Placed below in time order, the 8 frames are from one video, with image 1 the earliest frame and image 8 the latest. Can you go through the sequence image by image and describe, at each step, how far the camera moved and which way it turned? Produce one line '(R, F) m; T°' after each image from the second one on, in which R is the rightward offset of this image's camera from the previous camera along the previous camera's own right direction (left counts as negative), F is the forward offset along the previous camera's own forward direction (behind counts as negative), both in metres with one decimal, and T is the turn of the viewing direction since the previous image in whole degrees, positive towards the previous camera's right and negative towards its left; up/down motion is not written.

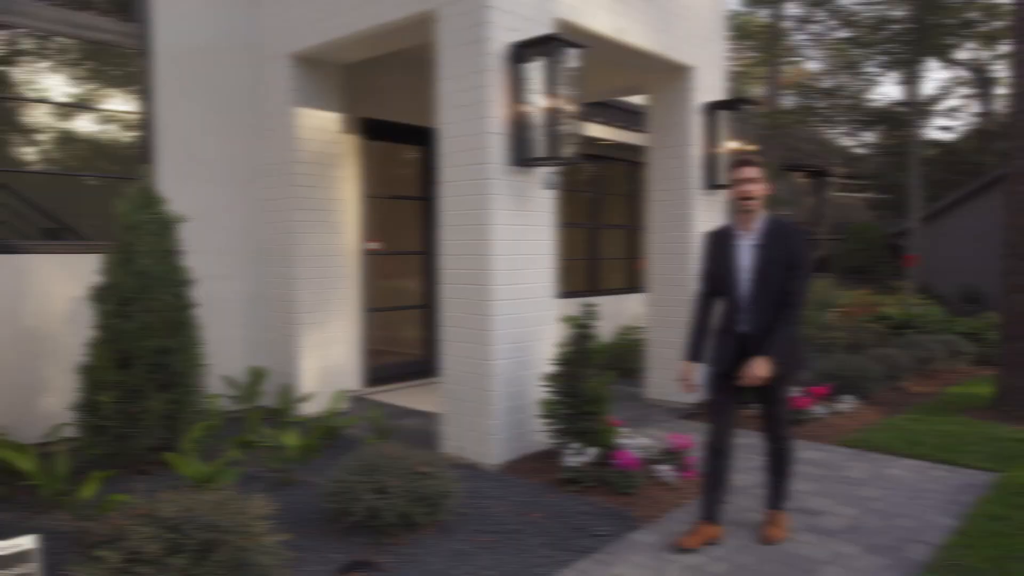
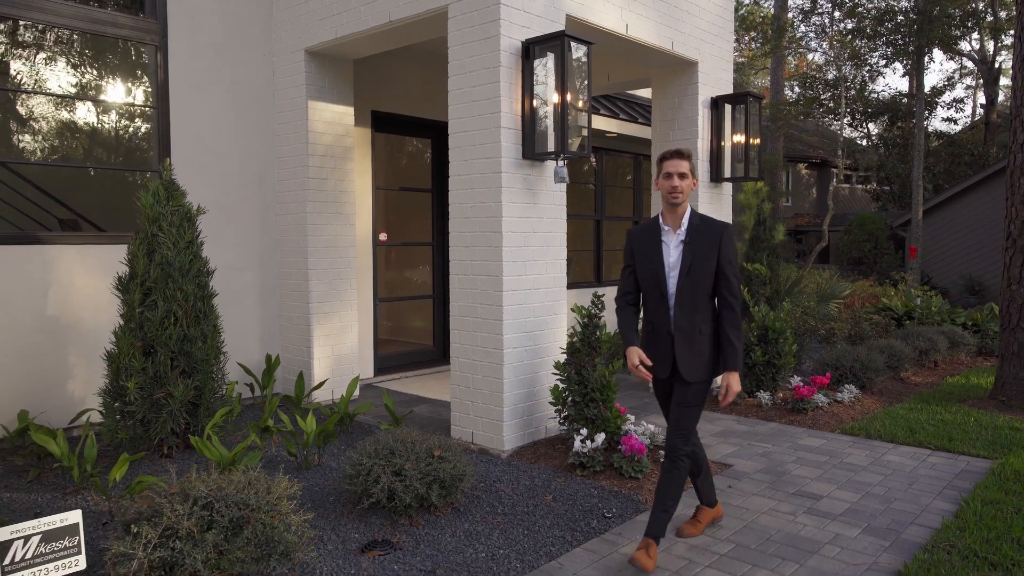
(0.0, -0.1) m; 0°
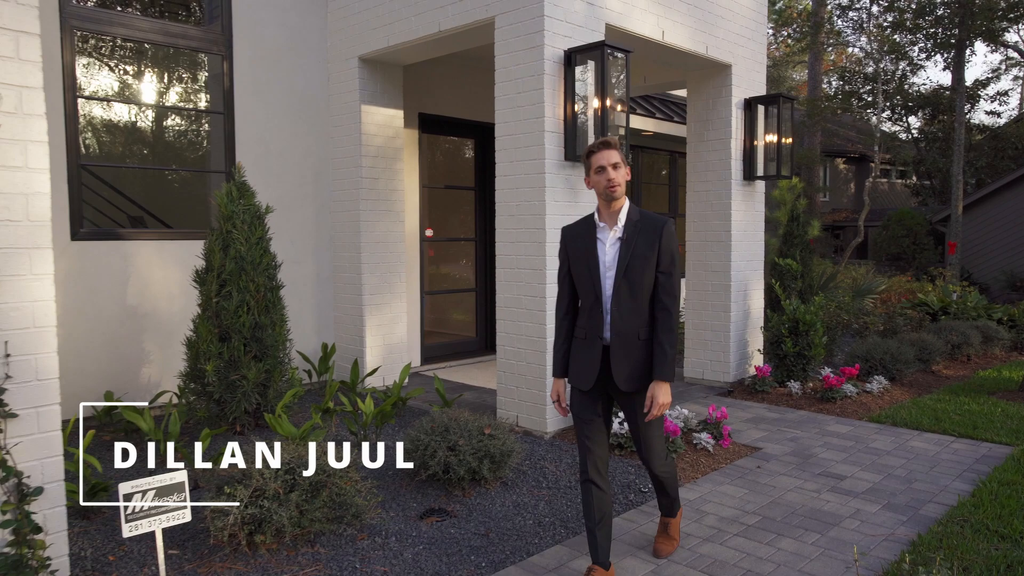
(-0.1, -0.3) m; -2°
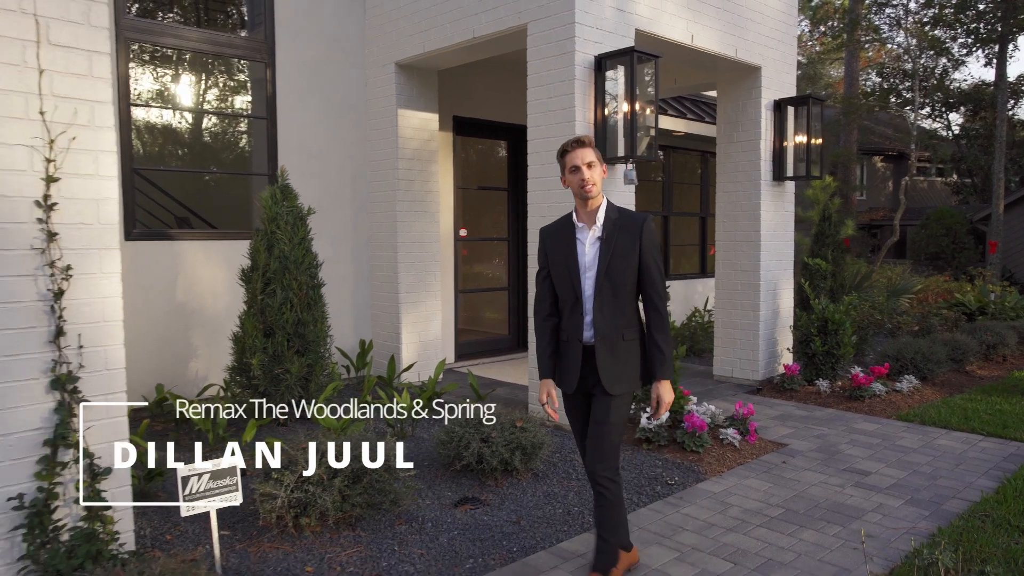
(0.0, -0.2) m; -2°
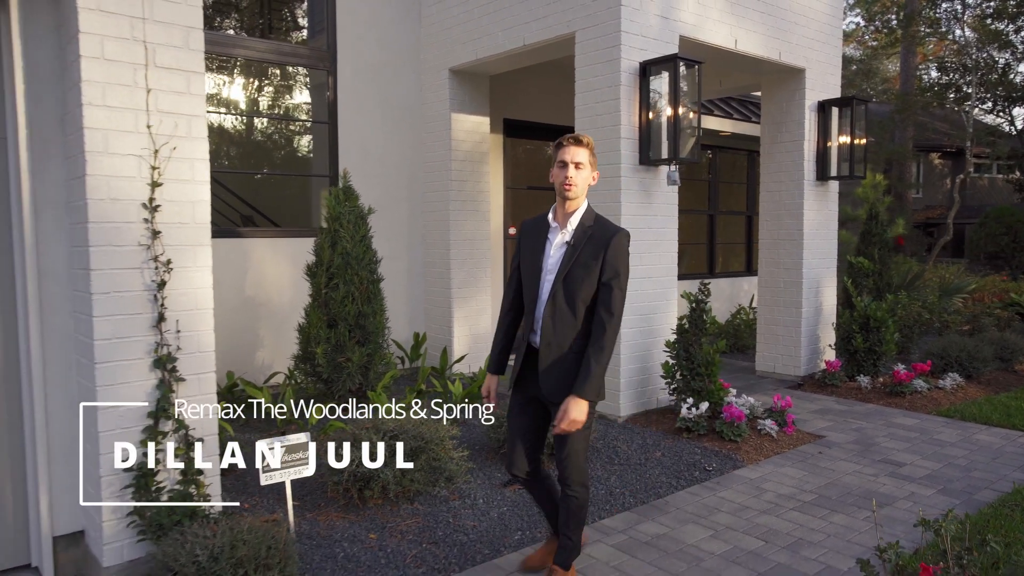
(0.0, -0.3) m; -3°
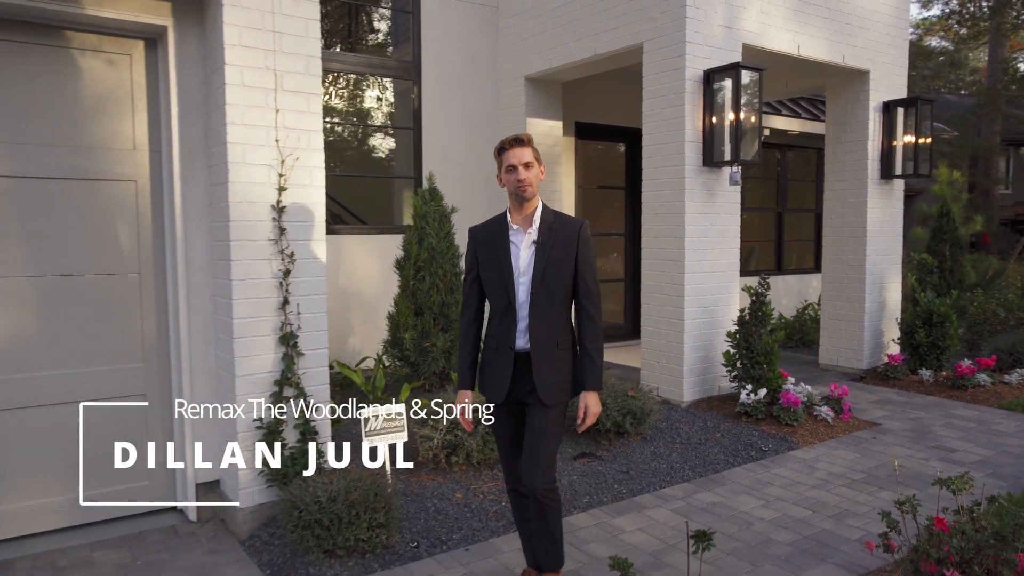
(0.0, -0.4) m; -5°
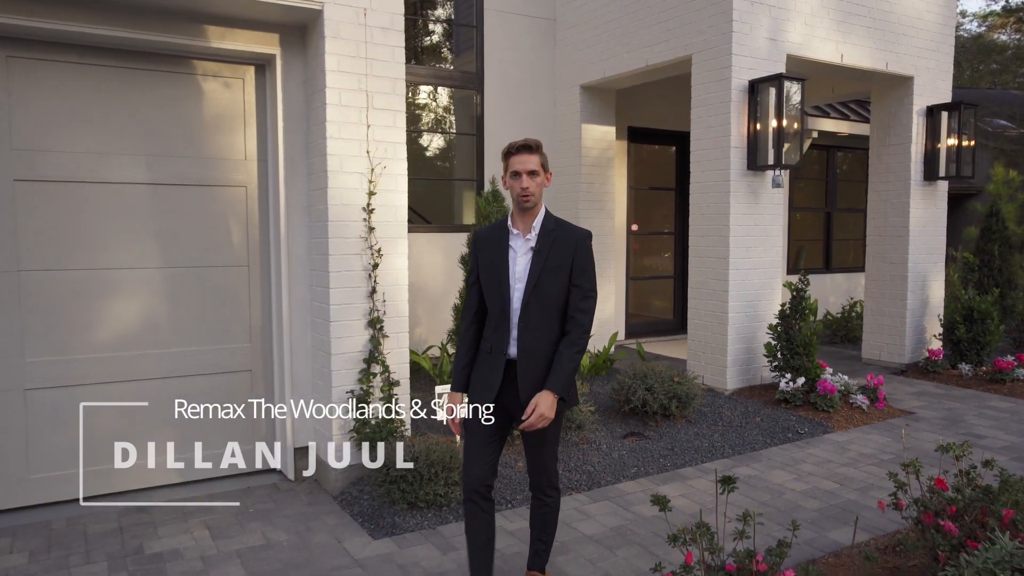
(0.0, -0.5) m; -4°
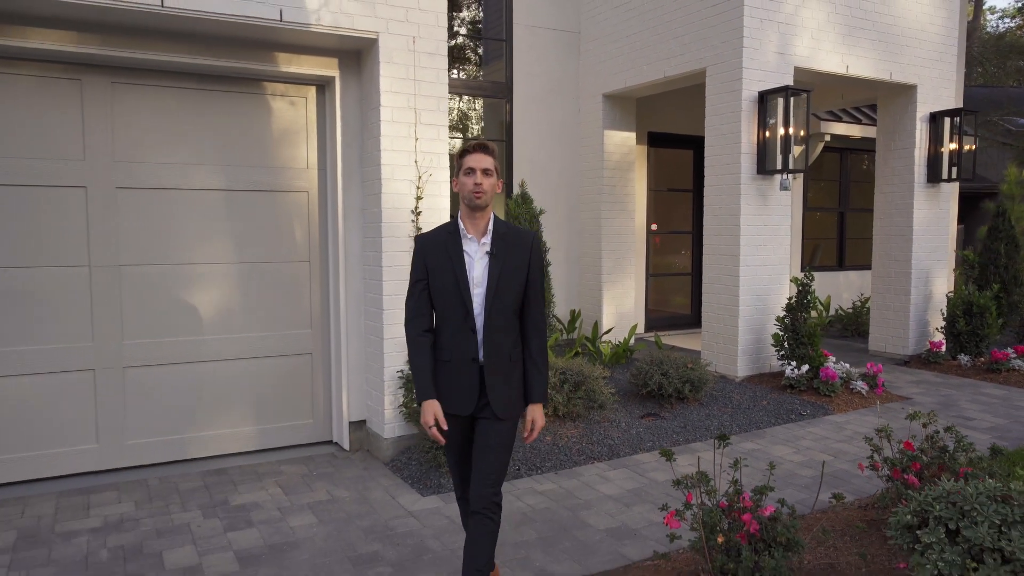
(0.0, -0.5) m; -2°
